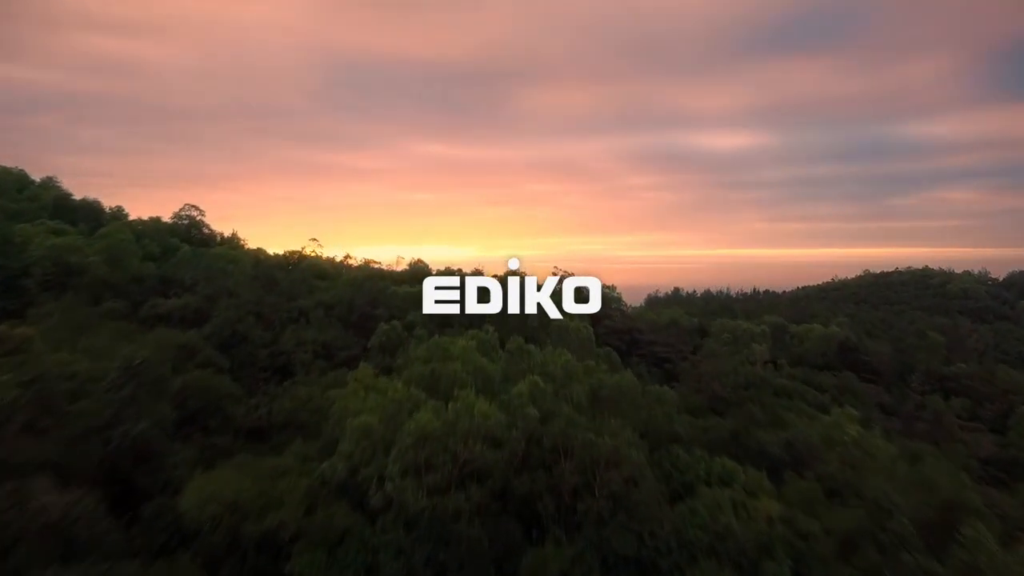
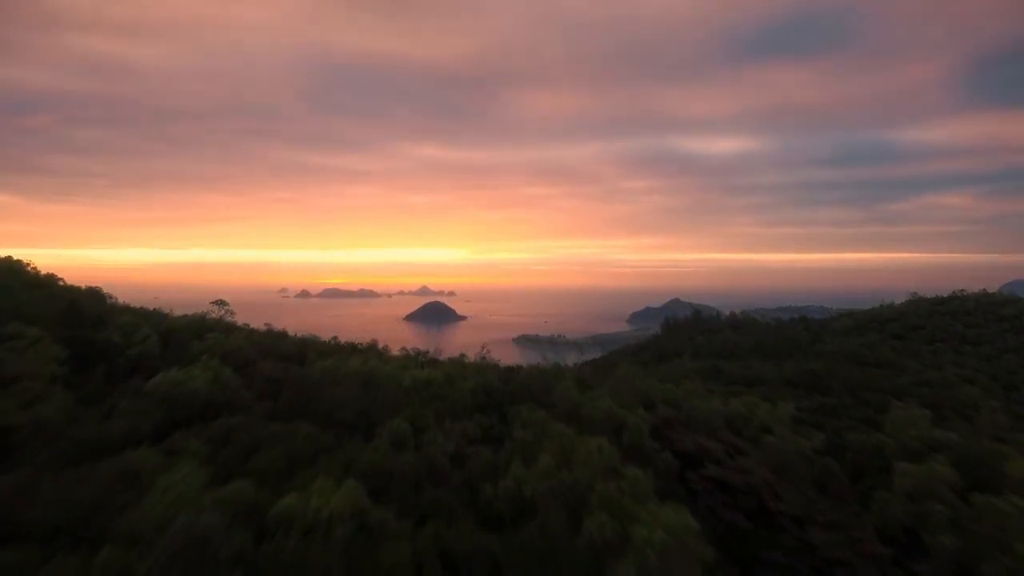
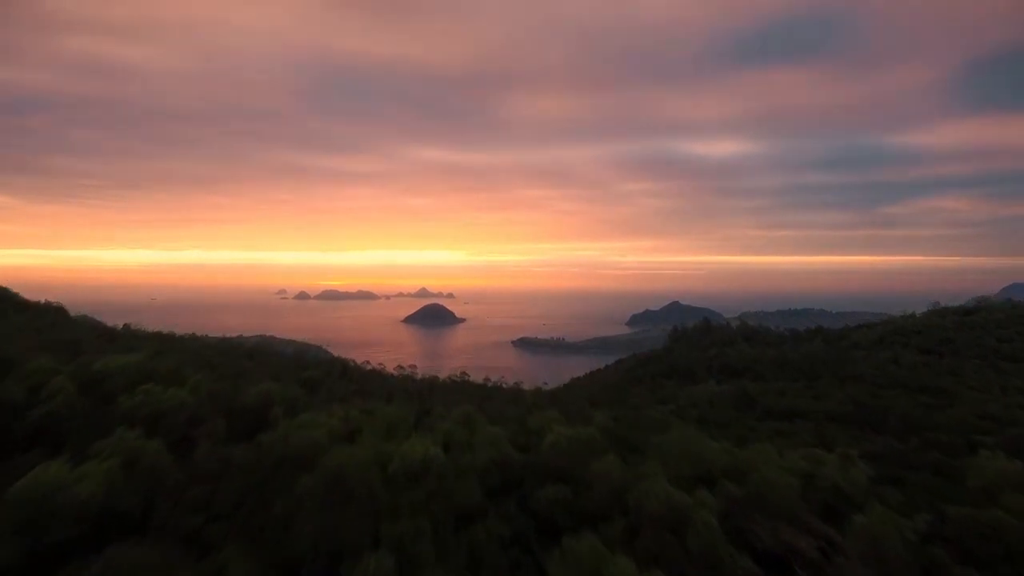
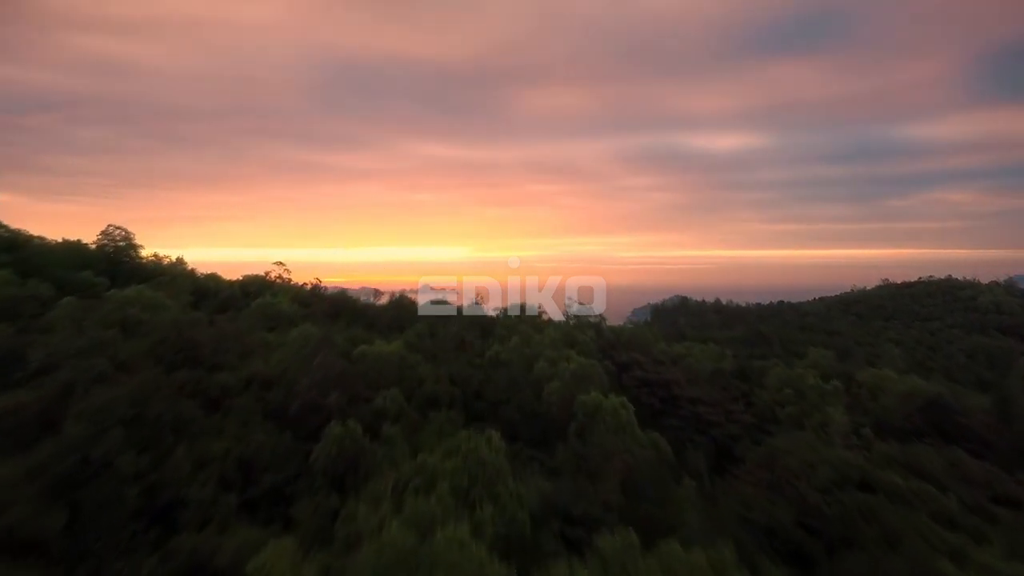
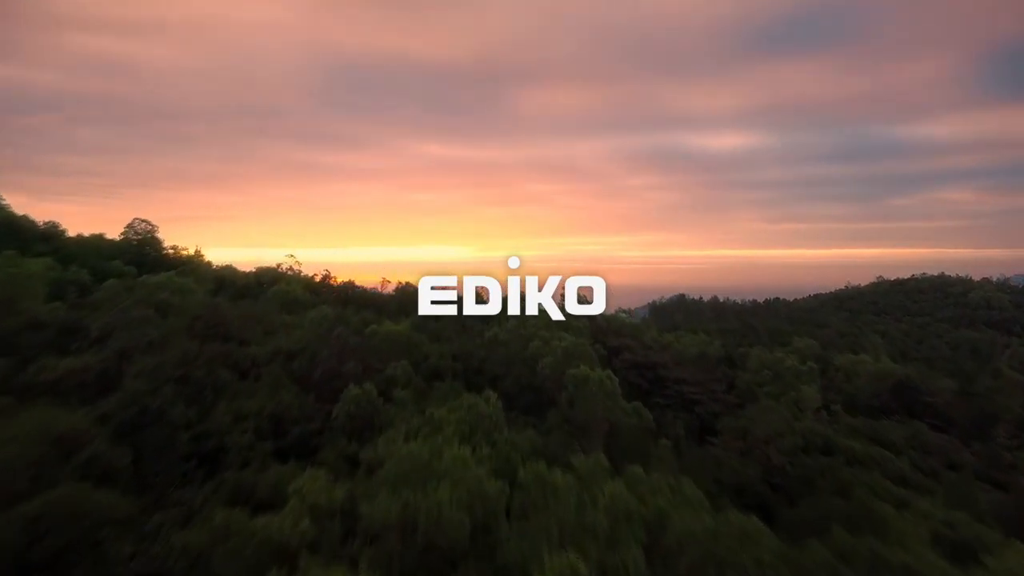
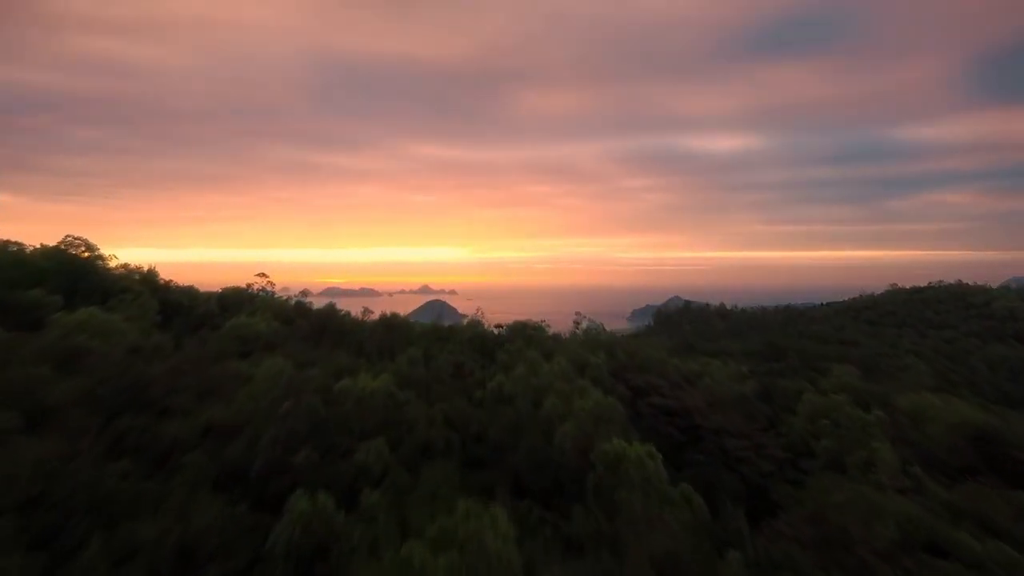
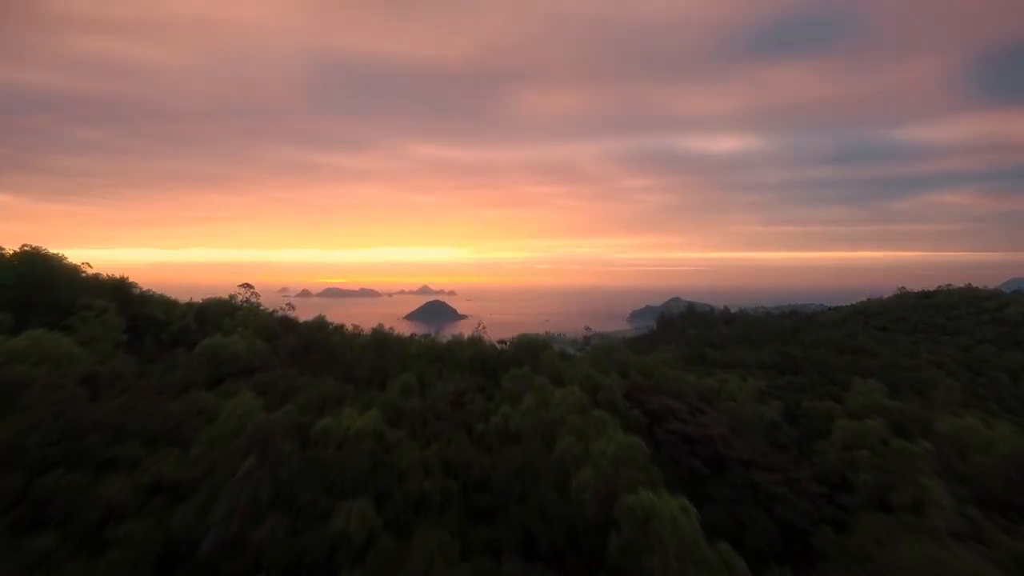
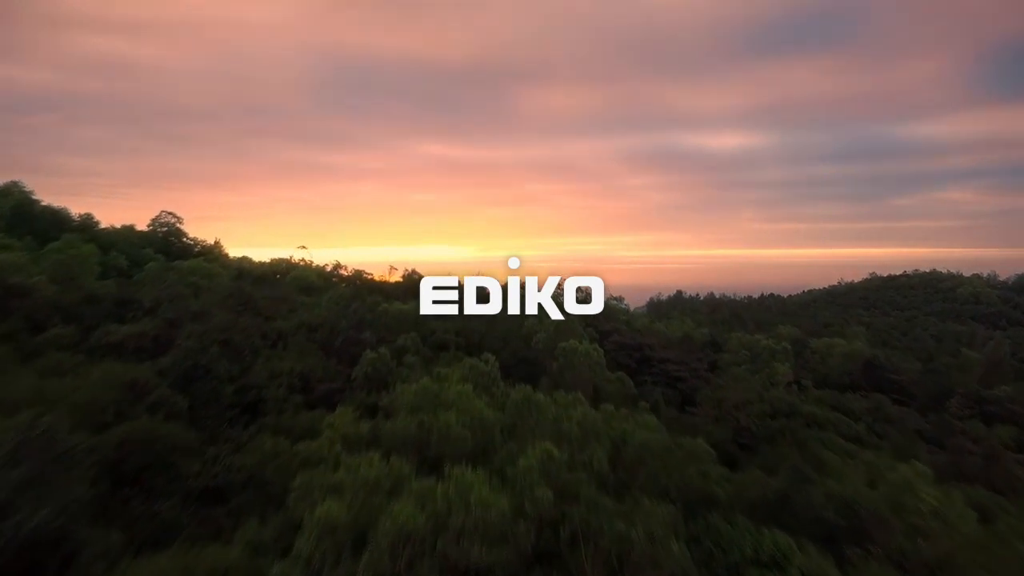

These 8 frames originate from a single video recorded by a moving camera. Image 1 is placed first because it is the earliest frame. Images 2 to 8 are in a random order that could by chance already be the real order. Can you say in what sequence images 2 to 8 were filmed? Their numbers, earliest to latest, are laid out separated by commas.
8, 5, 4, 6, 7, 2, 3
